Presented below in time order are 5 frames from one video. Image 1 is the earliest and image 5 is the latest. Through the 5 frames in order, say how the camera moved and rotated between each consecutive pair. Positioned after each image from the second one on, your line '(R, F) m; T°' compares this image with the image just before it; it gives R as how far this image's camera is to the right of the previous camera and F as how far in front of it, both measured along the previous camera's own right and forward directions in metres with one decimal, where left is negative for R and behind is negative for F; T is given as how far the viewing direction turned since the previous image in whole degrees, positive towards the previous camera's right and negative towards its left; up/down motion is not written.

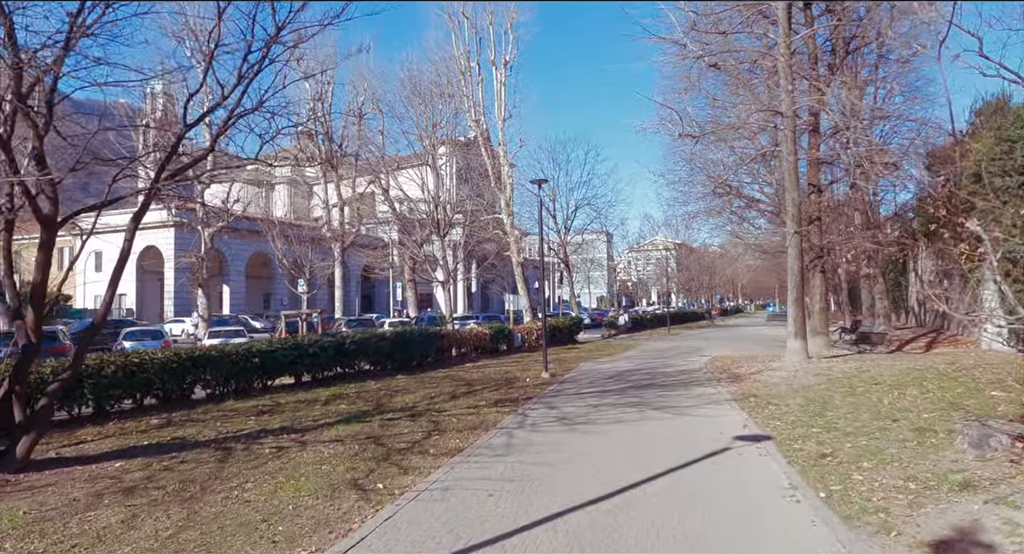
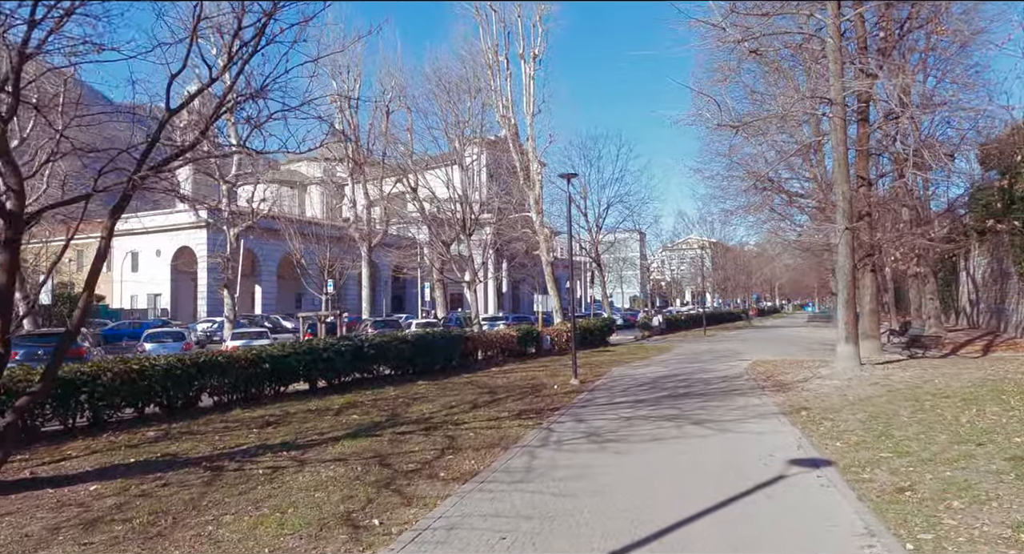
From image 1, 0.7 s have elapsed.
(+0.1, +0.9) m; -3°
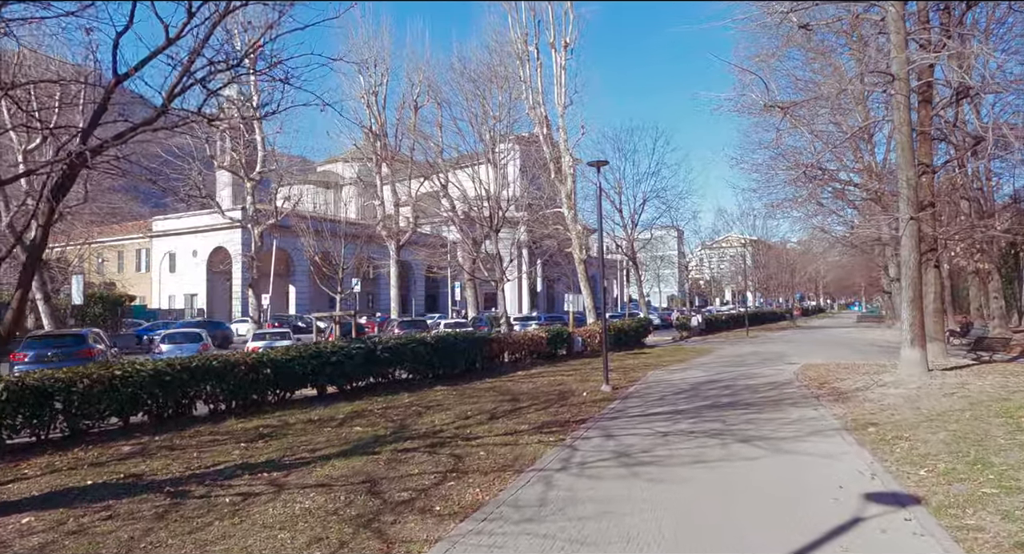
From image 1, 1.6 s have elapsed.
(+0.2, +1.2) m; -3°
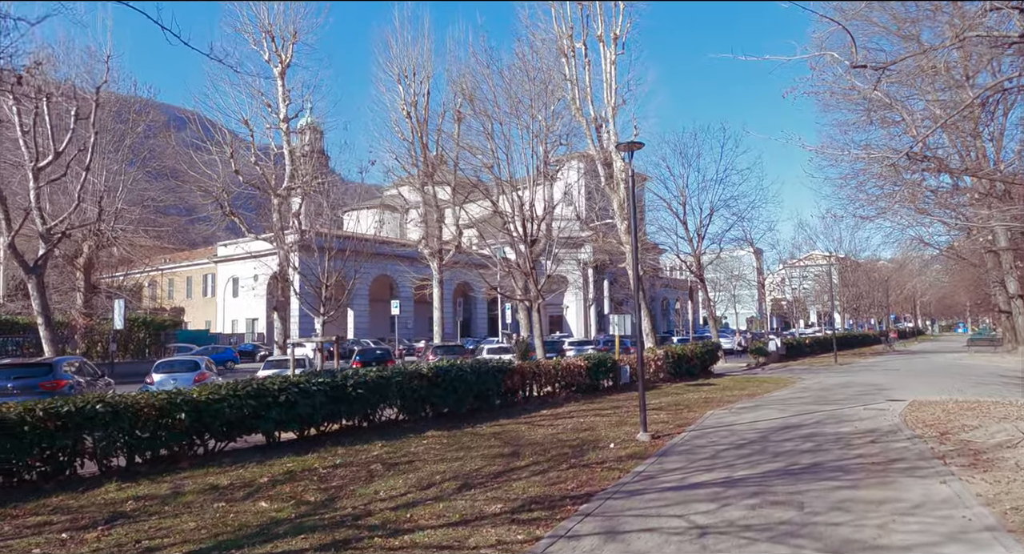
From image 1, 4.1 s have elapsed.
(+1.1, +3.1) m; -6°
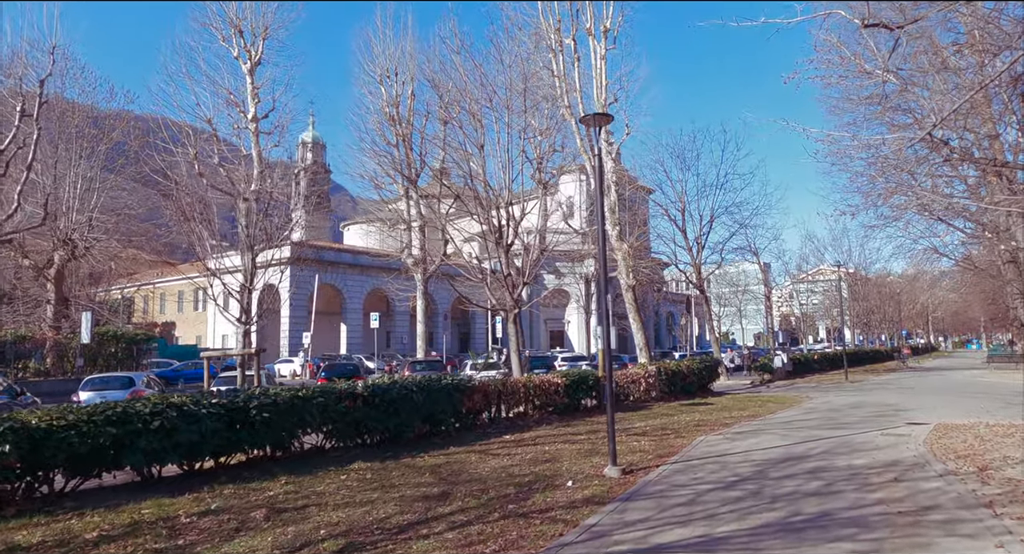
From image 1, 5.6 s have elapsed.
(+0.9, +1.9) m; -1°
